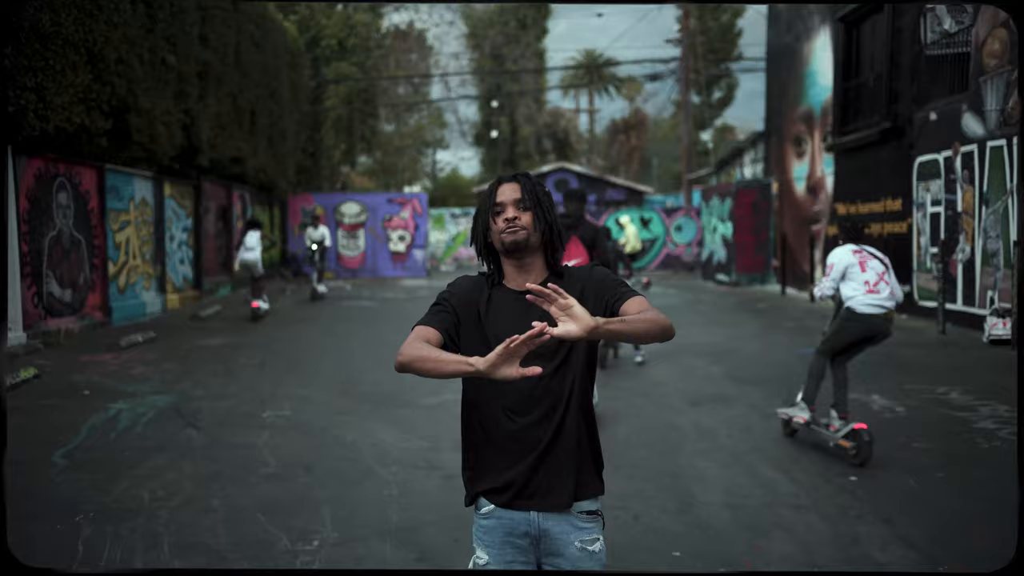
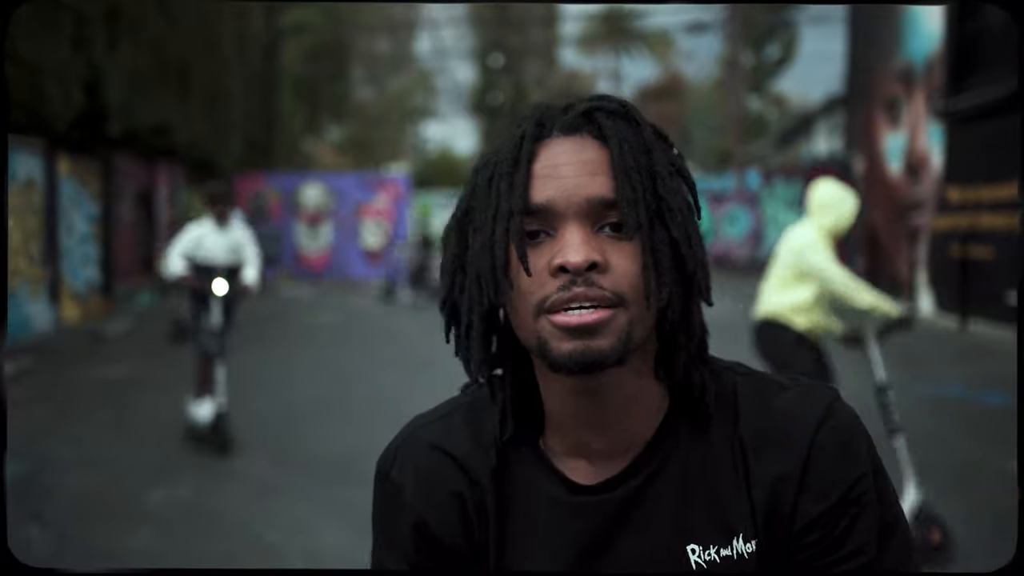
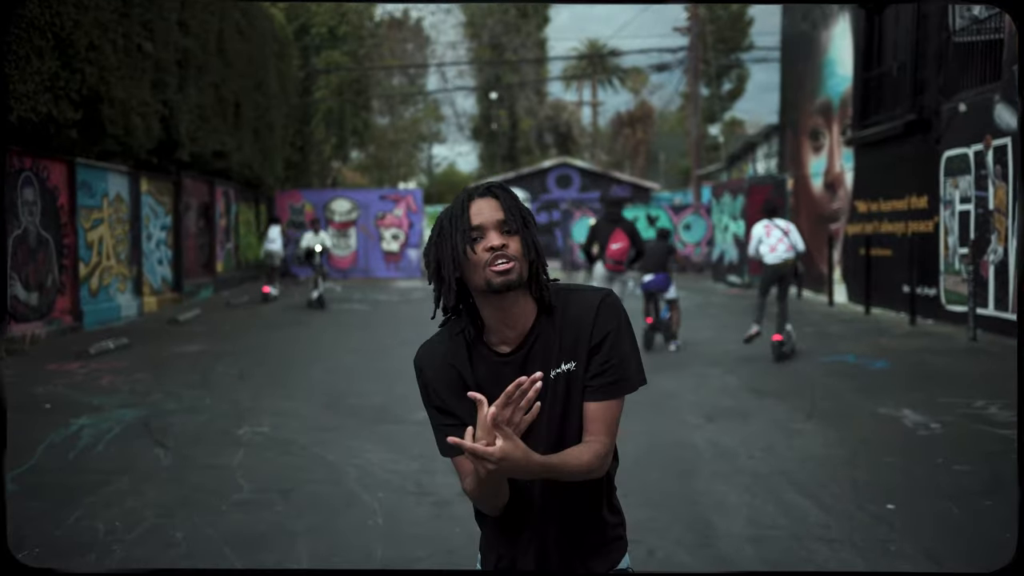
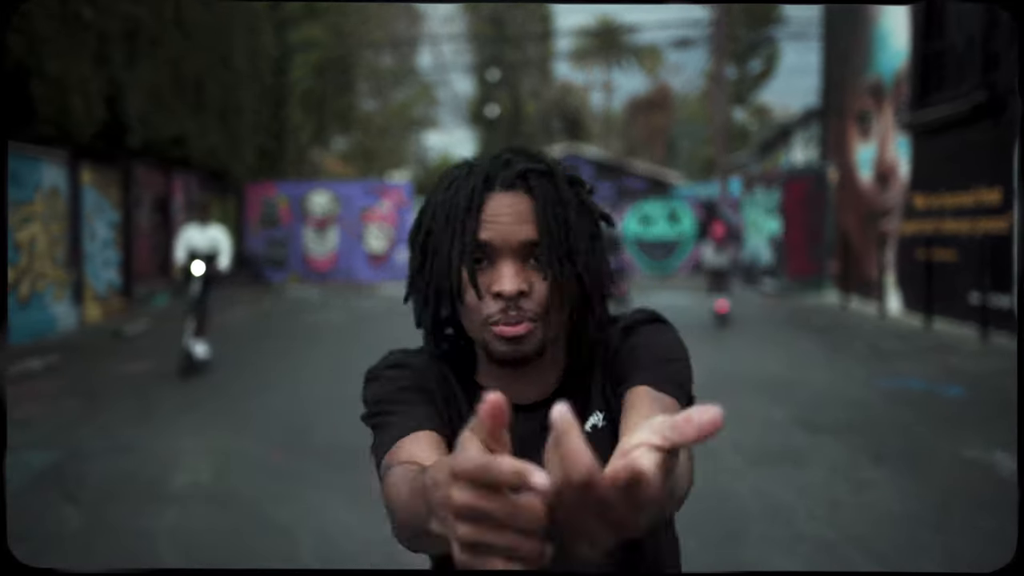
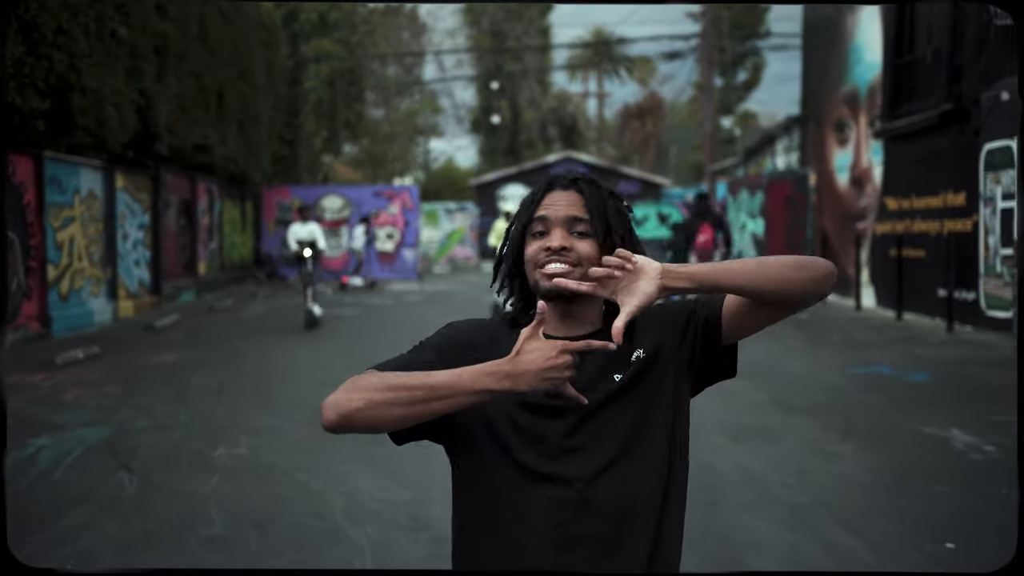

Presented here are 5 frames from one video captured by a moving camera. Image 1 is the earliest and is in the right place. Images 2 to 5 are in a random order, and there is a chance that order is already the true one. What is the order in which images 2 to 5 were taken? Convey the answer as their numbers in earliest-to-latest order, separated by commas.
3, 5, 4, 2
